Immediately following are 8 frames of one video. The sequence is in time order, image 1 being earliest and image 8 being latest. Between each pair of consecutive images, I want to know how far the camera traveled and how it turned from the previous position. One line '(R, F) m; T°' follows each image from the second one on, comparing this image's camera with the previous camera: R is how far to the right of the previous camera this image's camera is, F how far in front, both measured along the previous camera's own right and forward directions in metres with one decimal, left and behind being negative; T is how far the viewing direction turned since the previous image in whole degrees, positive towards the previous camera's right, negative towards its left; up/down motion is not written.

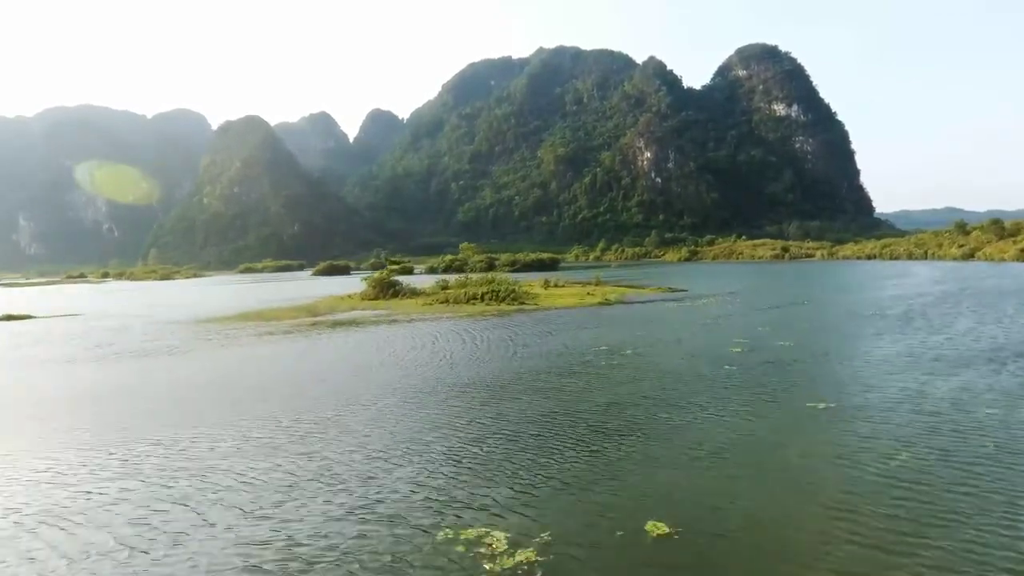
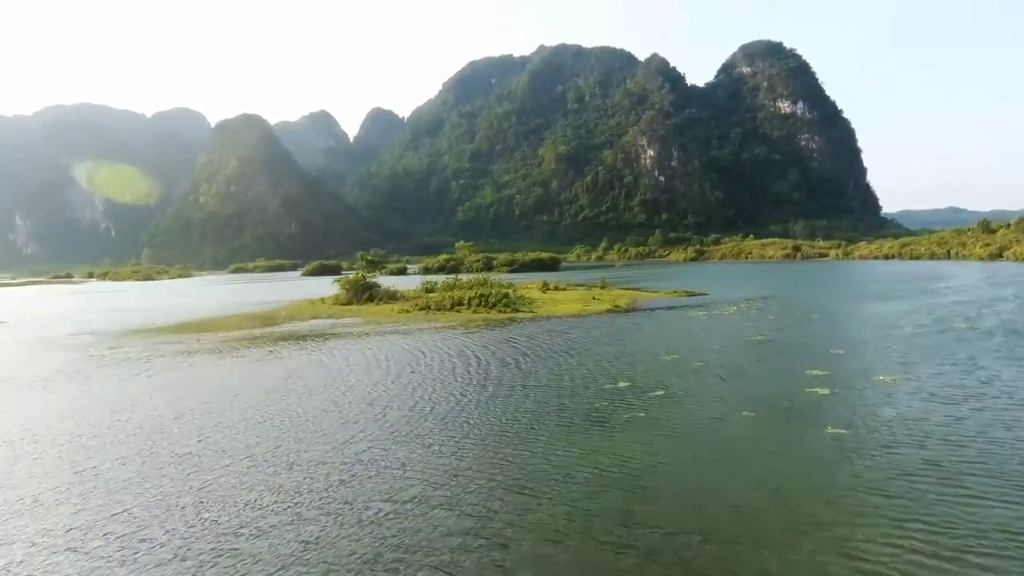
(+0.4, +7.6) m; 0°
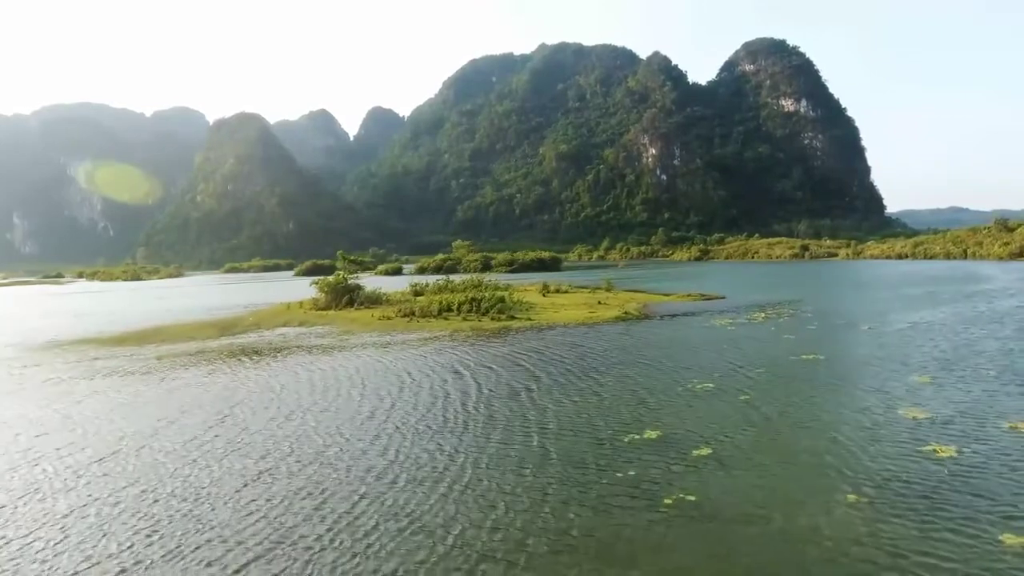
(+0.3, +5.0) m; 0°
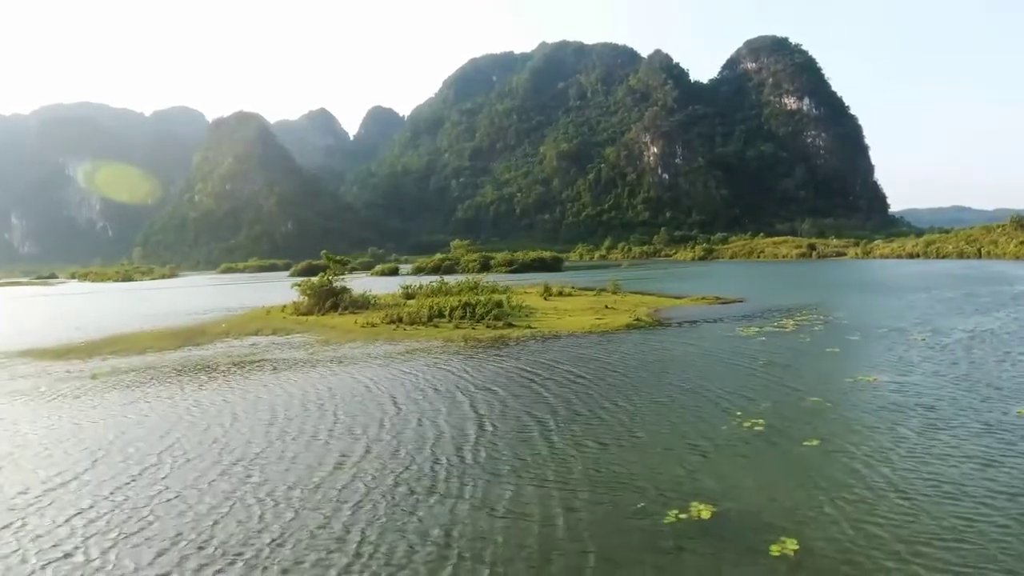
(+0.1, +3.8) m; 0°
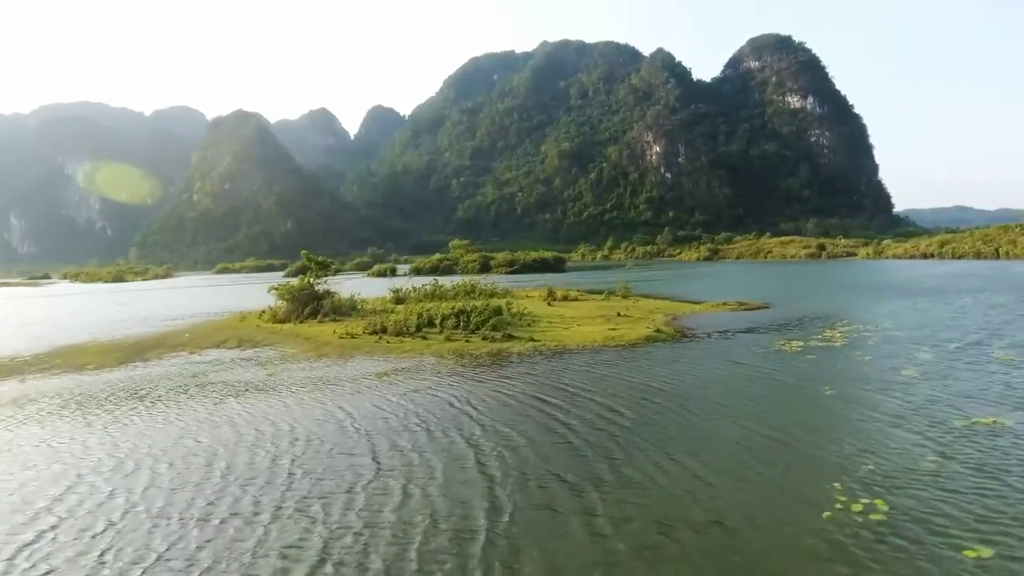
(0.0, +4.3) m; 0°
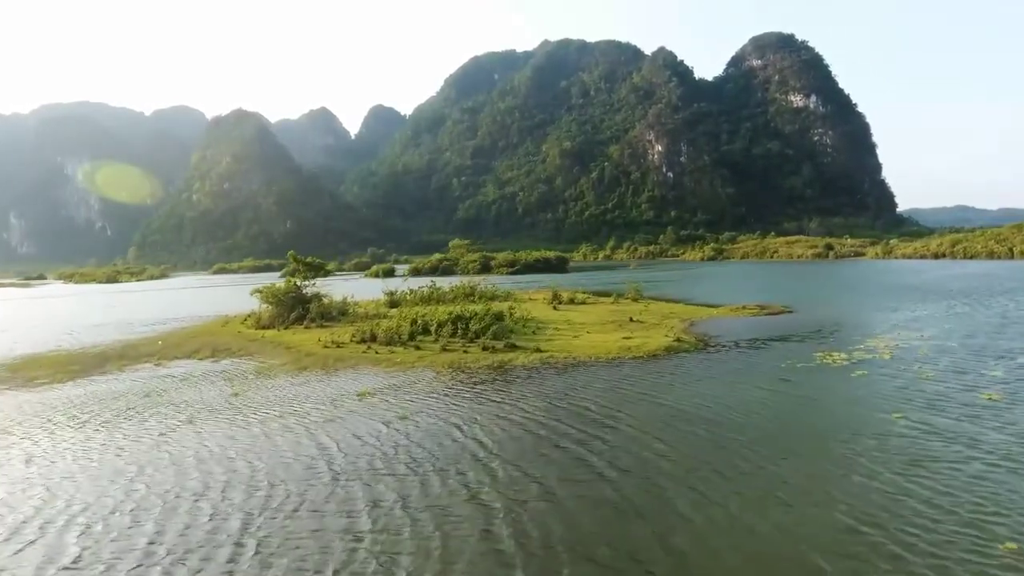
(-0.1, +2.9) m; 0°
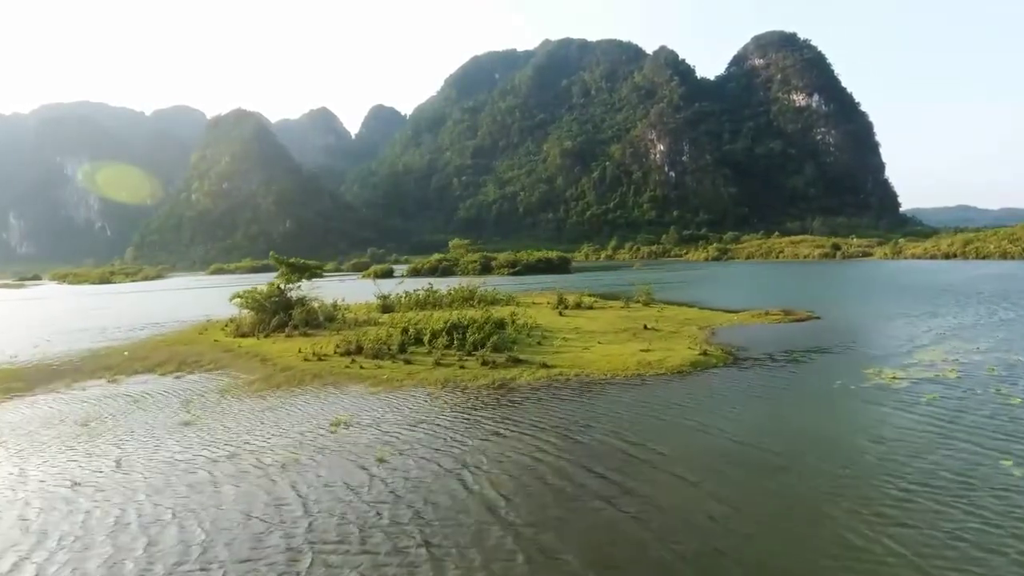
(-0.1, +2.9) m; 0°
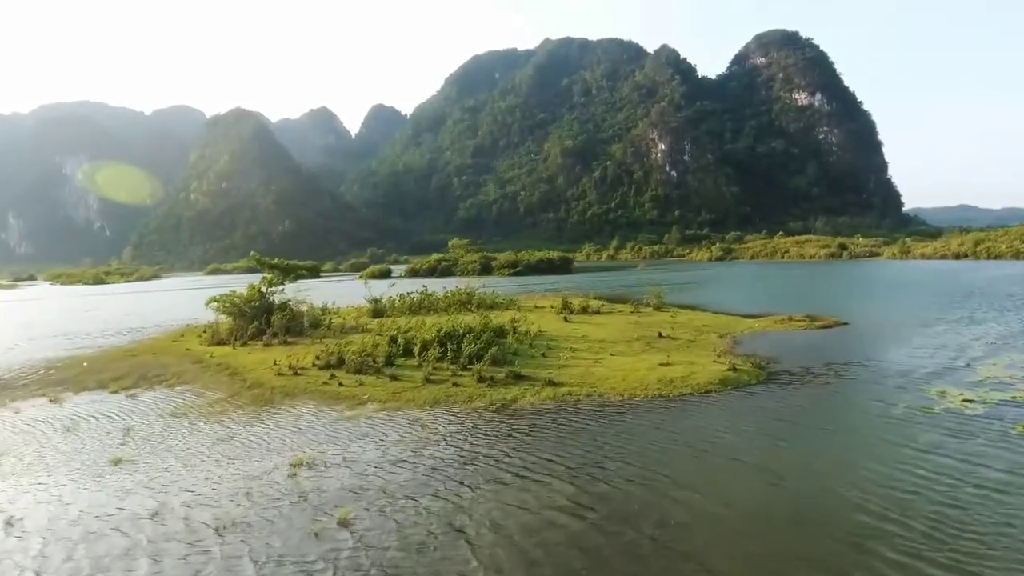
(0.0, +2.7) m; 0°
